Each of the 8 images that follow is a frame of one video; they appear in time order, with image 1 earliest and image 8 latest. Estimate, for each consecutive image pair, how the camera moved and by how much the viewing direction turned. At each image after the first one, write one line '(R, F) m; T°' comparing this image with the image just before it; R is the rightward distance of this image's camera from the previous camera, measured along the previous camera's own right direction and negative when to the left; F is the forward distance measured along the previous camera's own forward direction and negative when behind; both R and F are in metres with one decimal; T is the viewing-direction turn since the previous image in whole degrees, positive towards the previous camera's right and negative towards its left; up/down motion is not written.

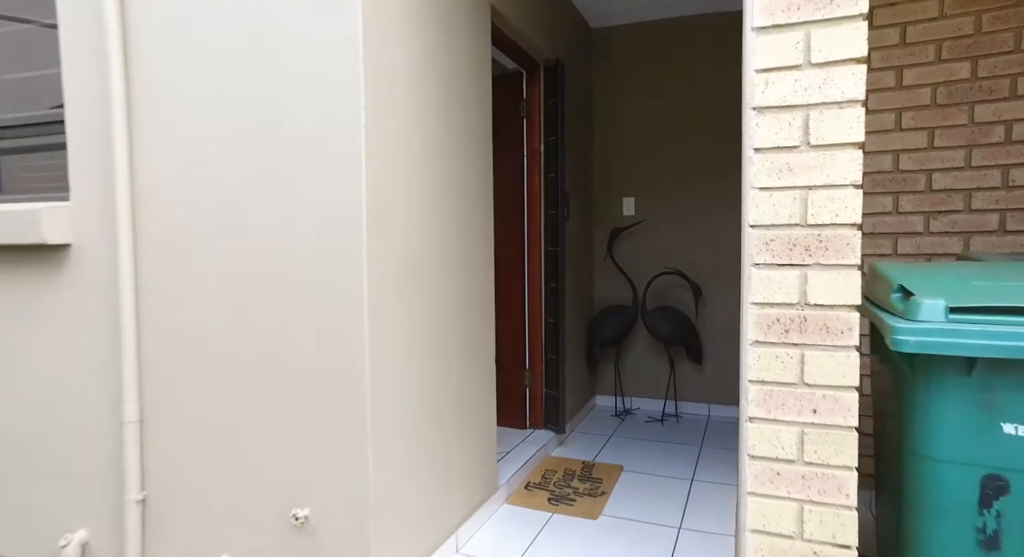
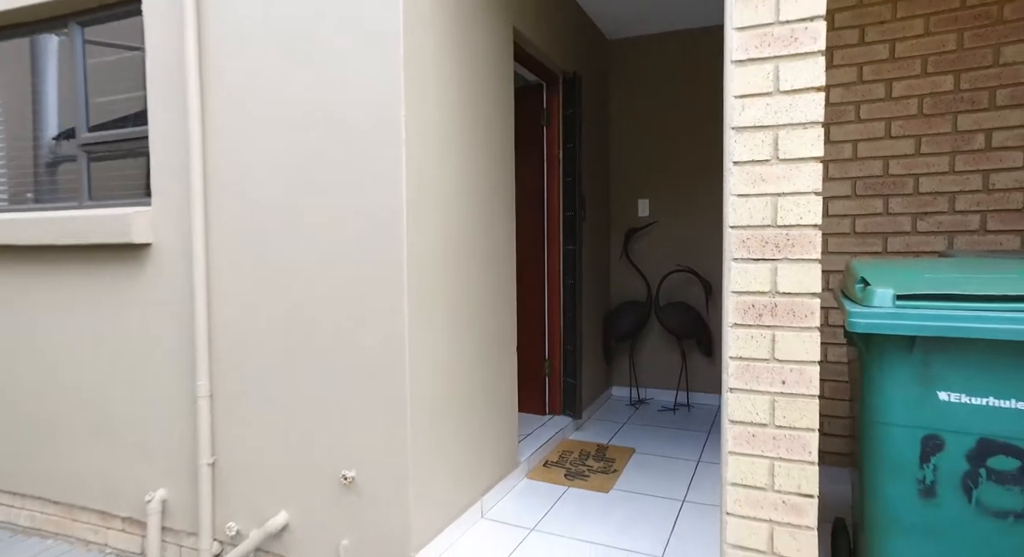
(0.0, -0.3) m; -2°
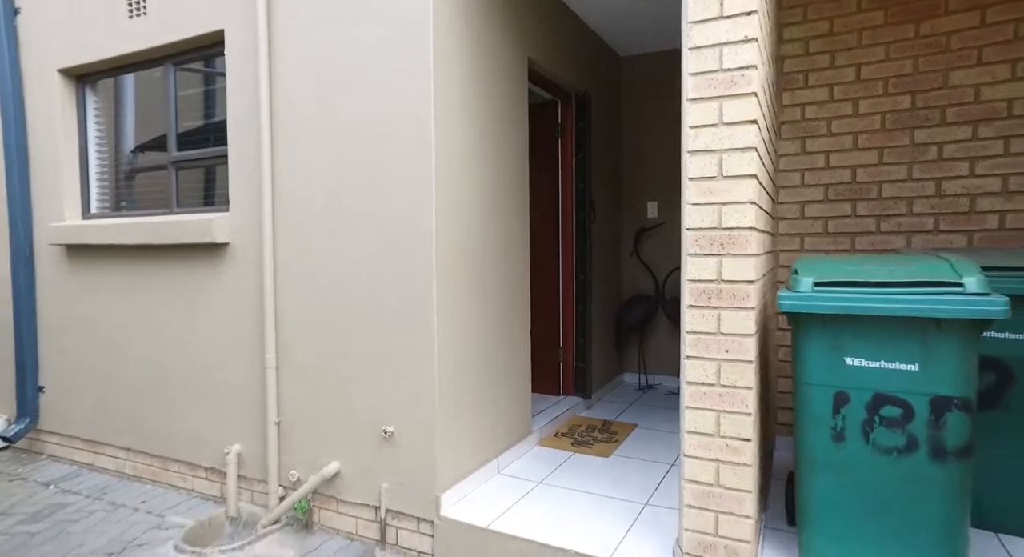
(+0.1, -0.5) m; -3°
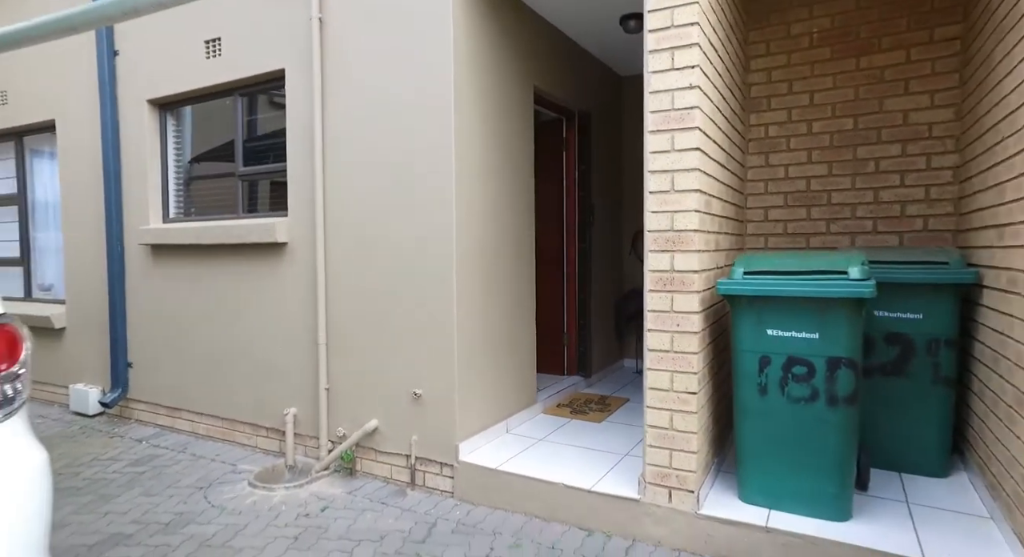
(+0.1, -0.7) m; -2°
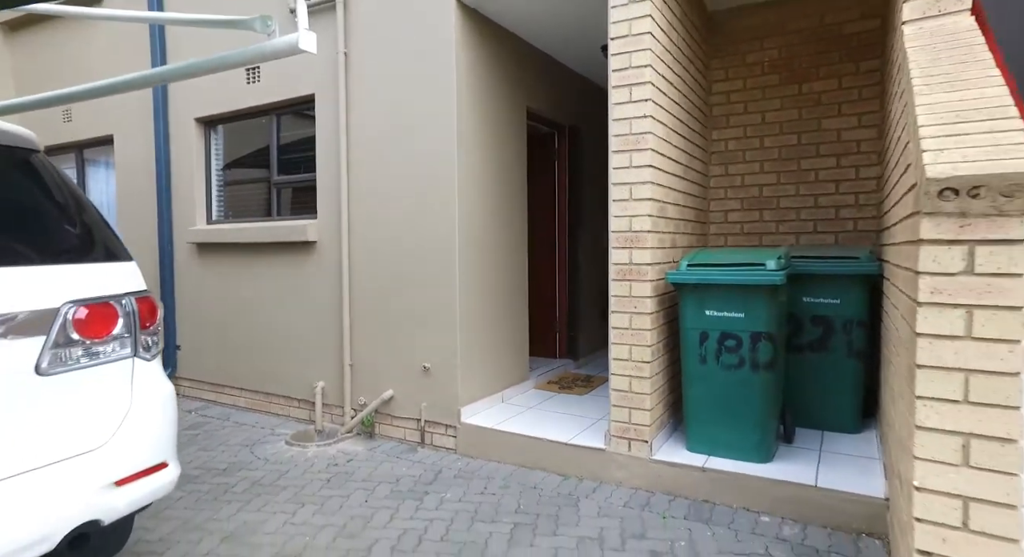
(+0.1, -0.7) m; -1°
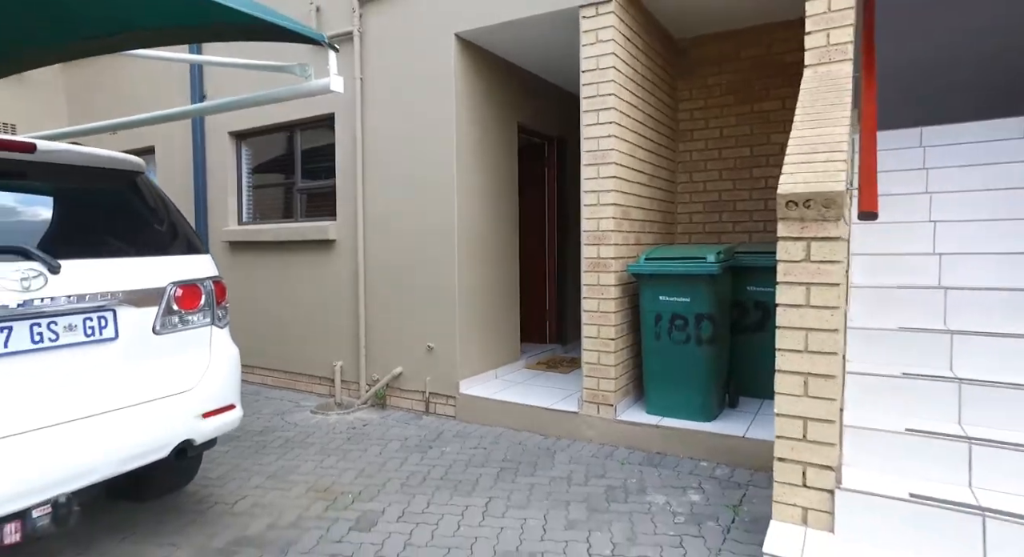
(+0.1, -0.7) m; -1°
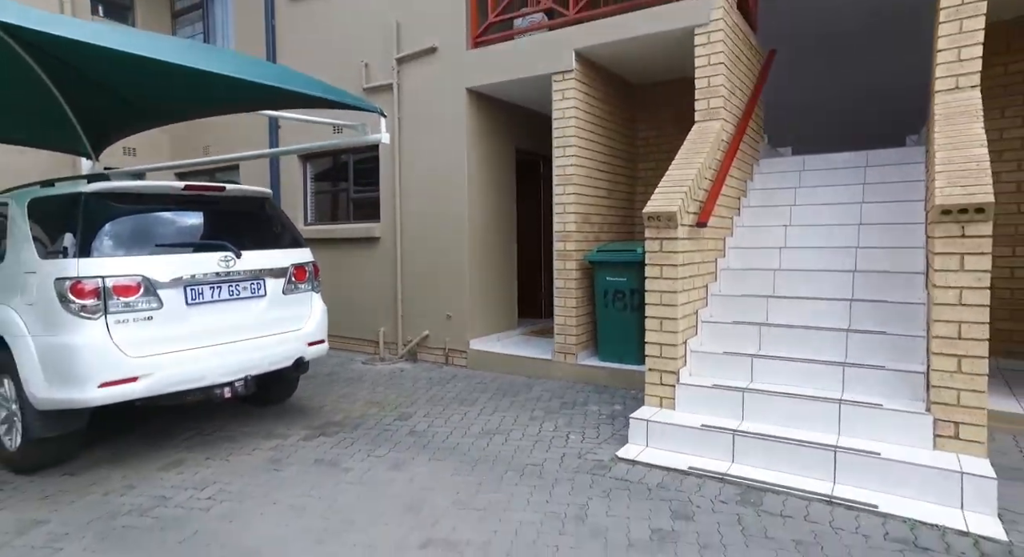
(+0.4, -1.7) m; -3°
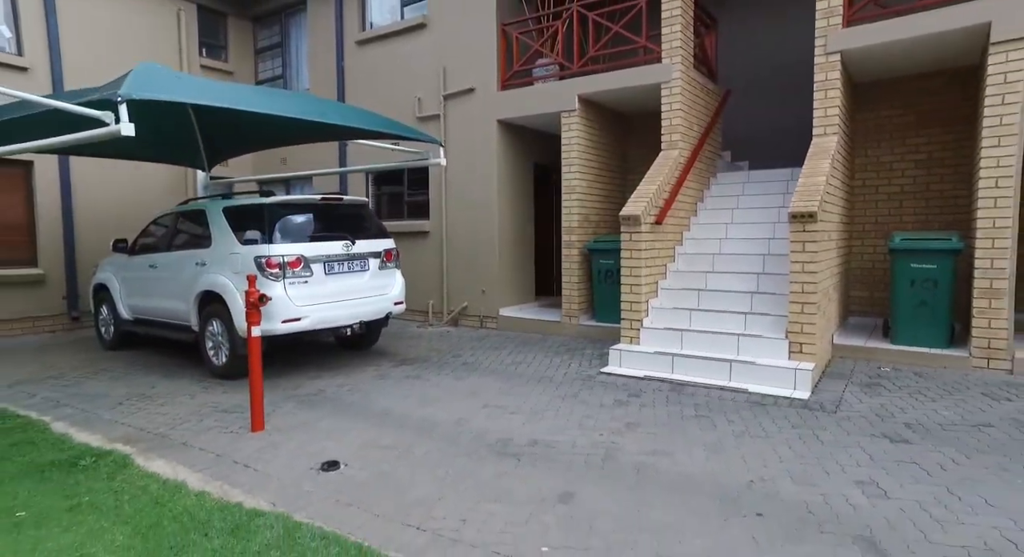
(-0.1, -2.1) m; -1°
